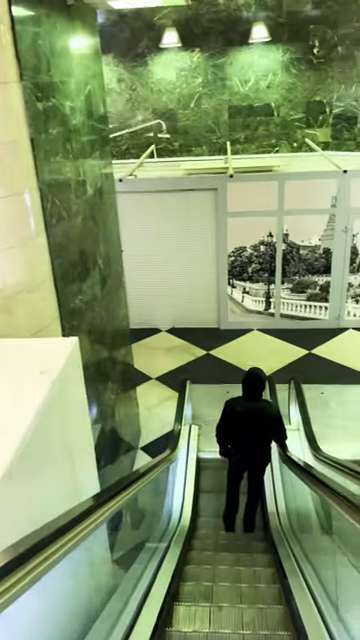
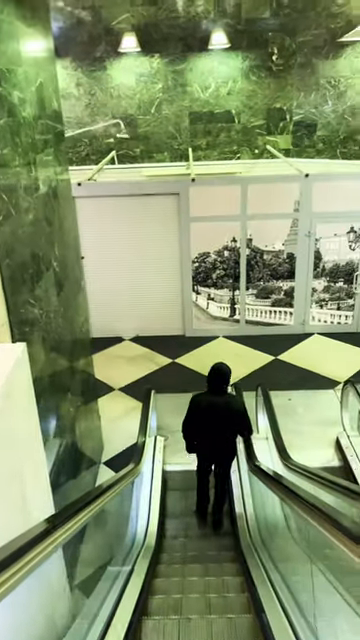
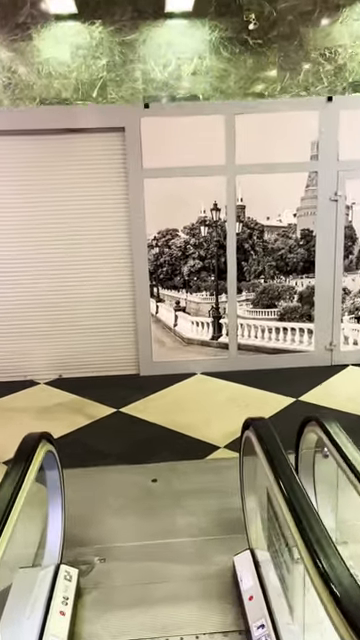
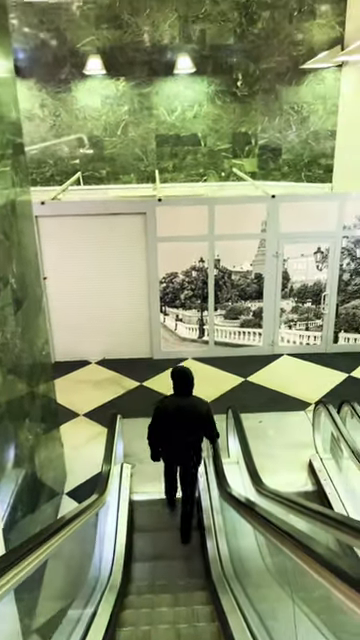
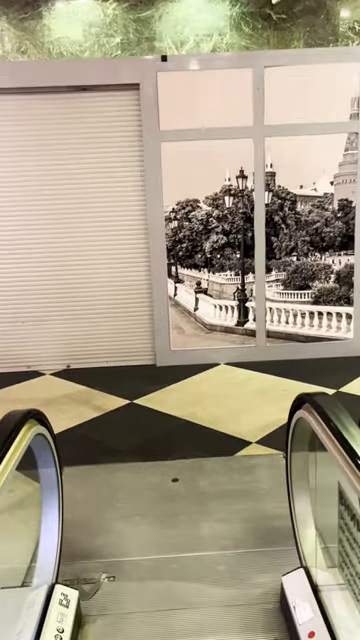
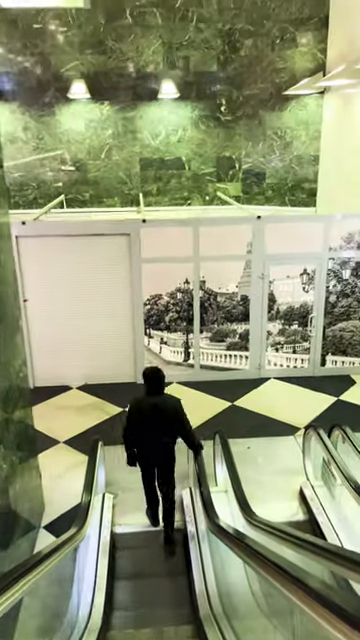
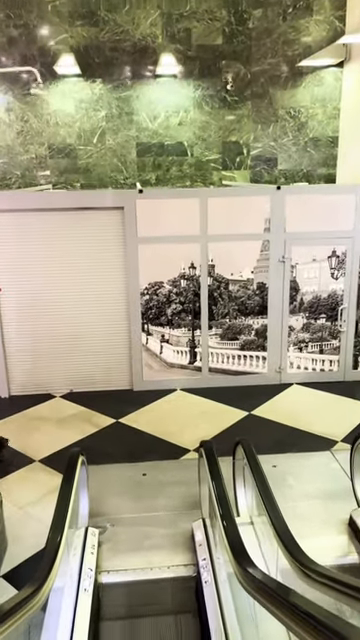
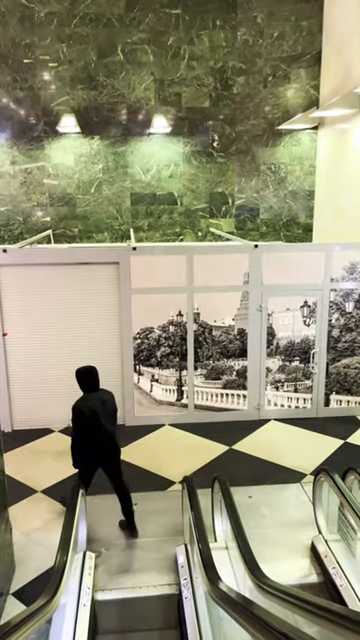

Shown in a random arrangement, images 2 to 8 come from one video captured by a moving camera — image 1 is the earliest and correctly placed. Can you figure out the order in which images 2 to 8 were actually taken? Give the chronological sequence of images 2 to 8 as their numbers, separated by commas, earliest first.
2, 4, 6, 8, 7, 3, 5
